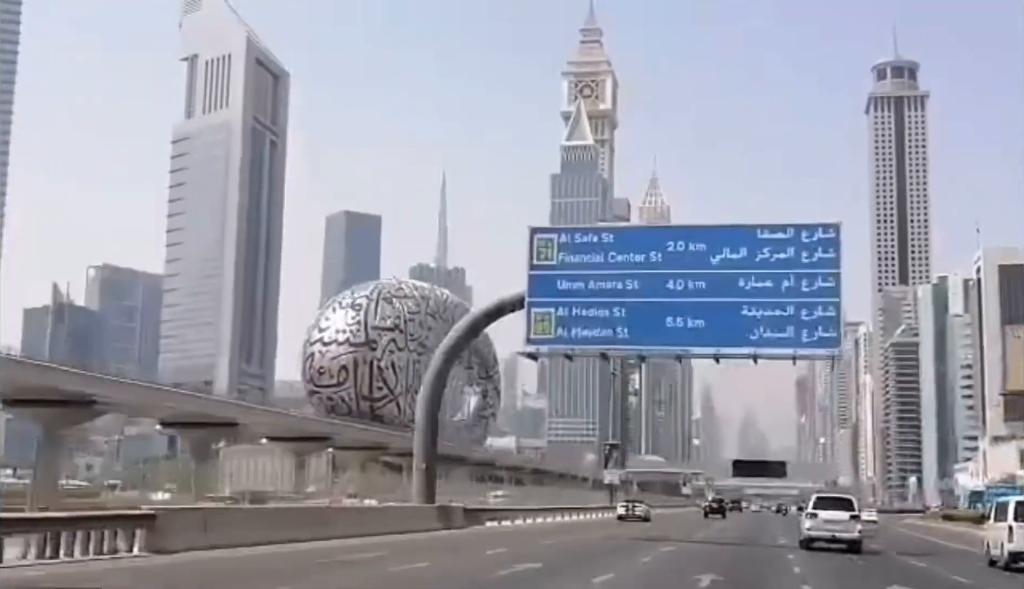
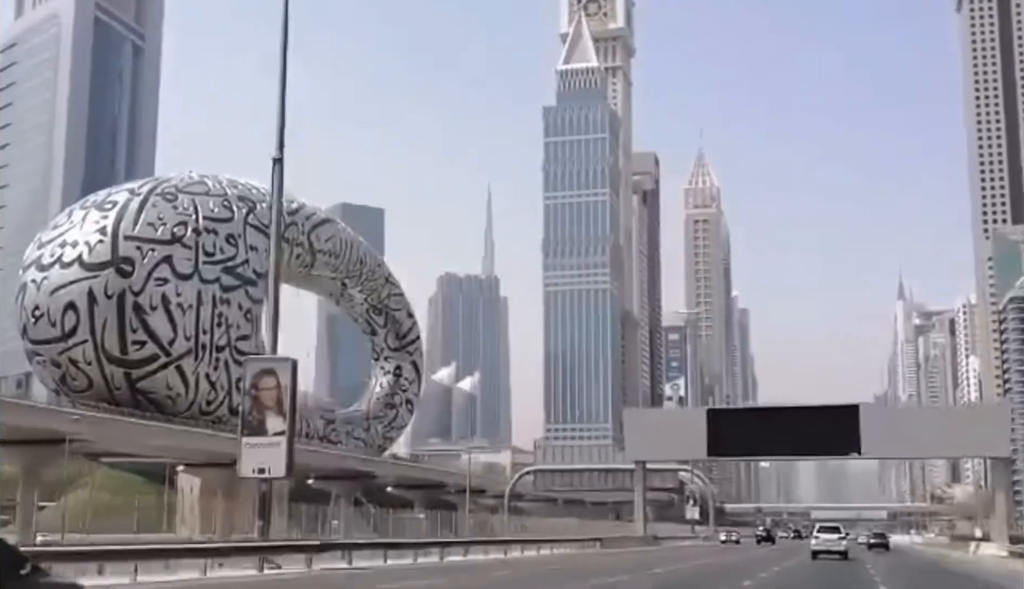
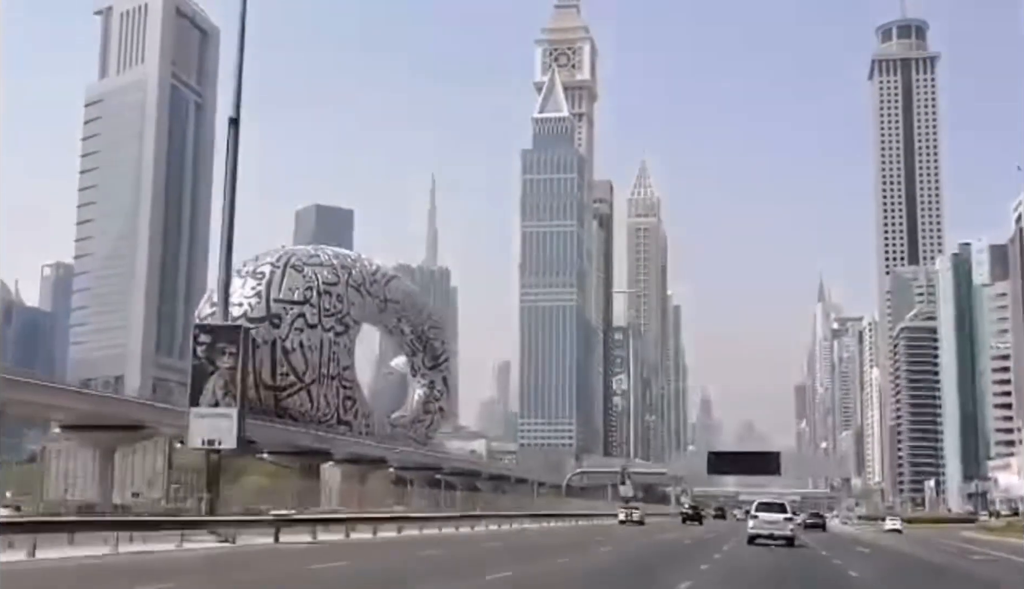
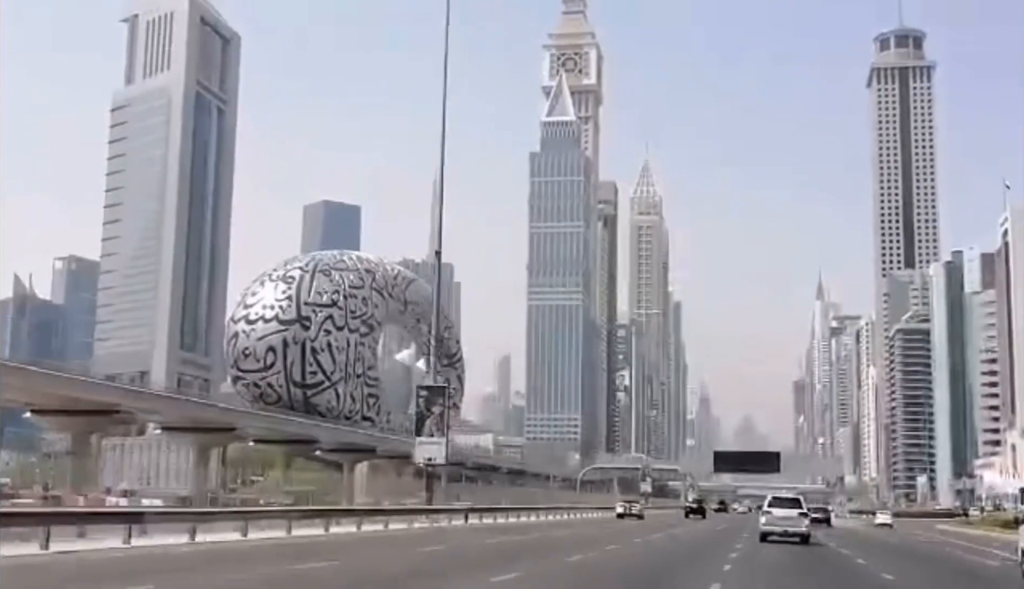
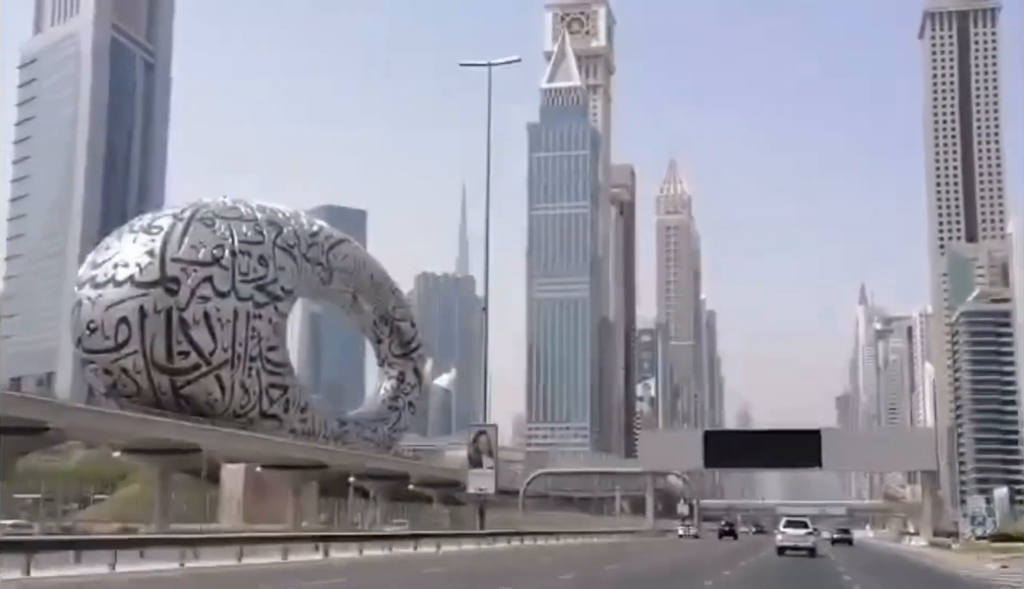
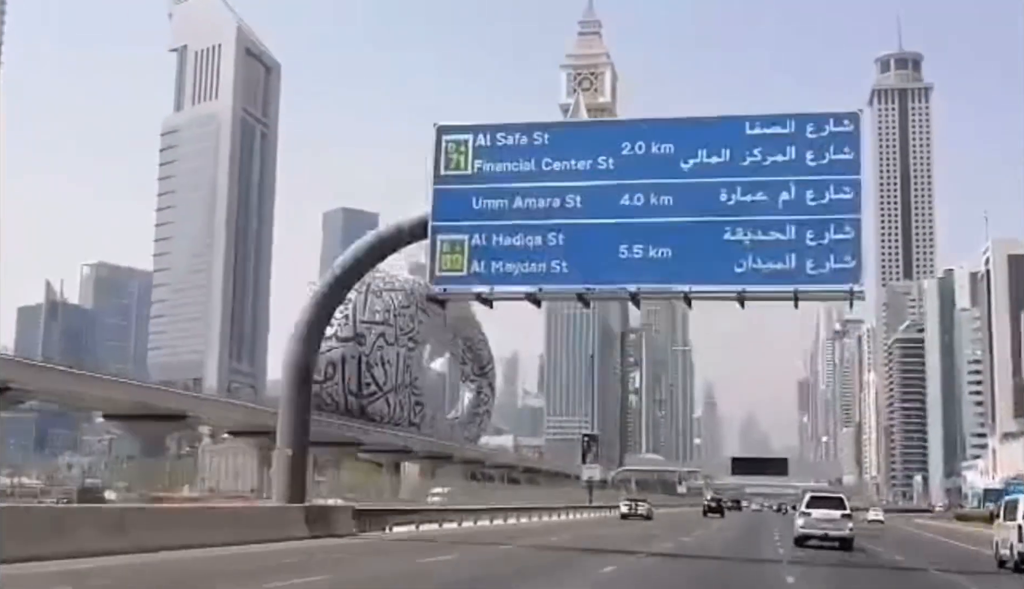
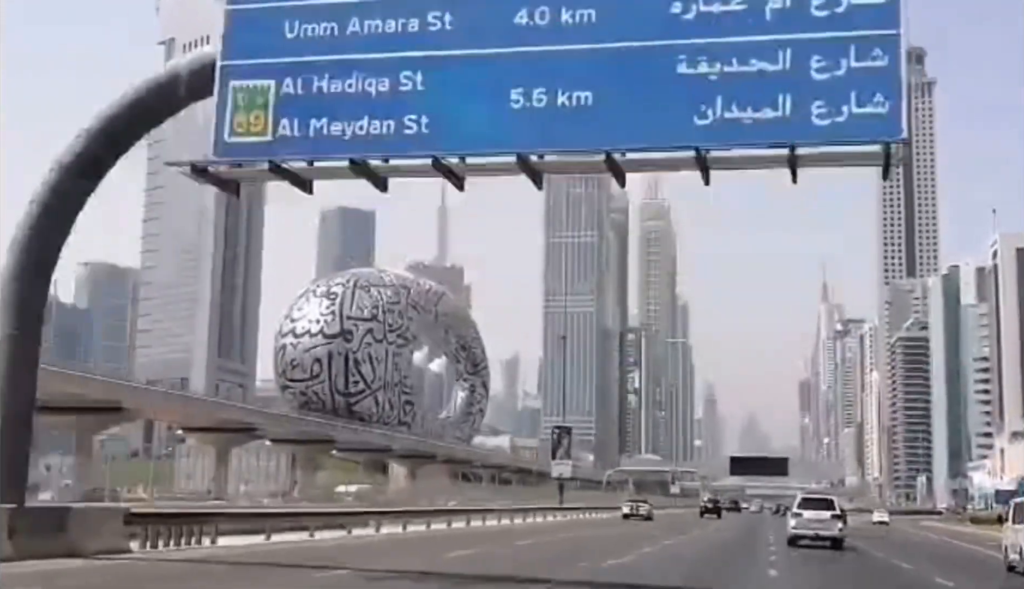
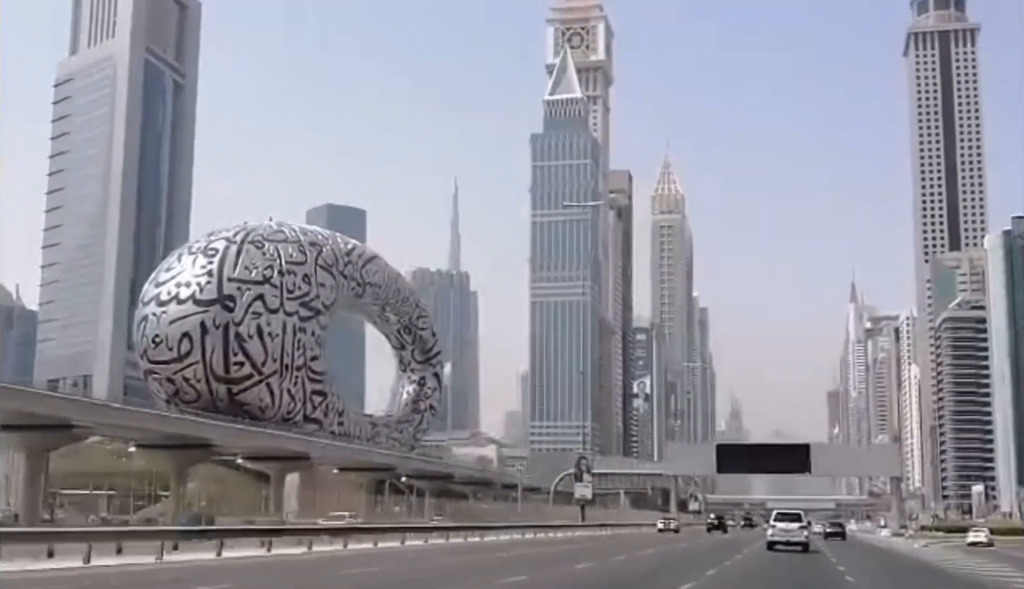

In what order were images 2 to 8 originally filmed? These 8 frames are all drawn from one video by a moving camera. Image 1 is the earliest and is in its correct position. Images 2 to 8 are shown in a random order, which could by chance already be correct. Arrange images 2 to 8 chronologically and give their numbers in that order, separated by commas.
6, 7, 4, 3, 8, 5, 2
